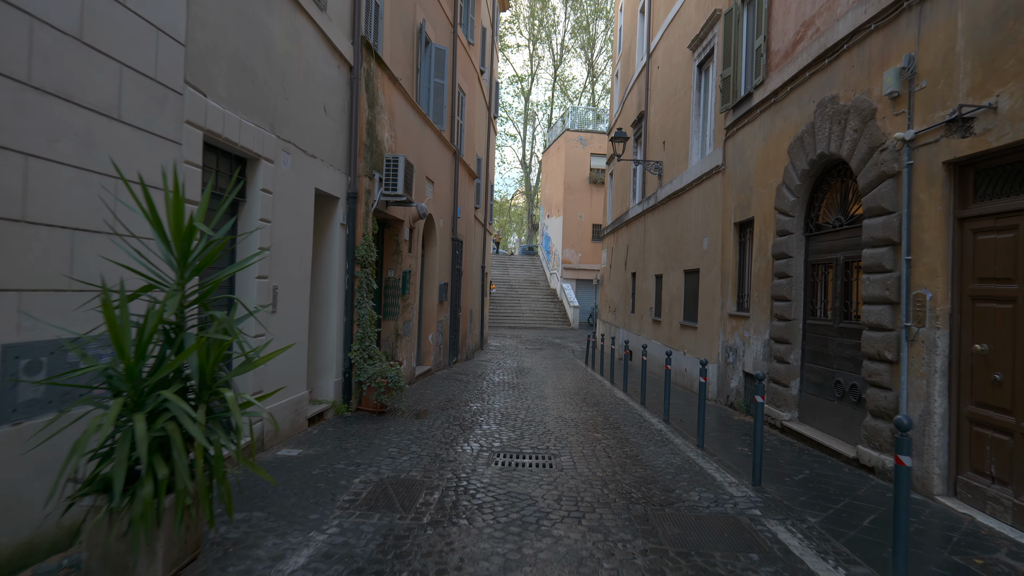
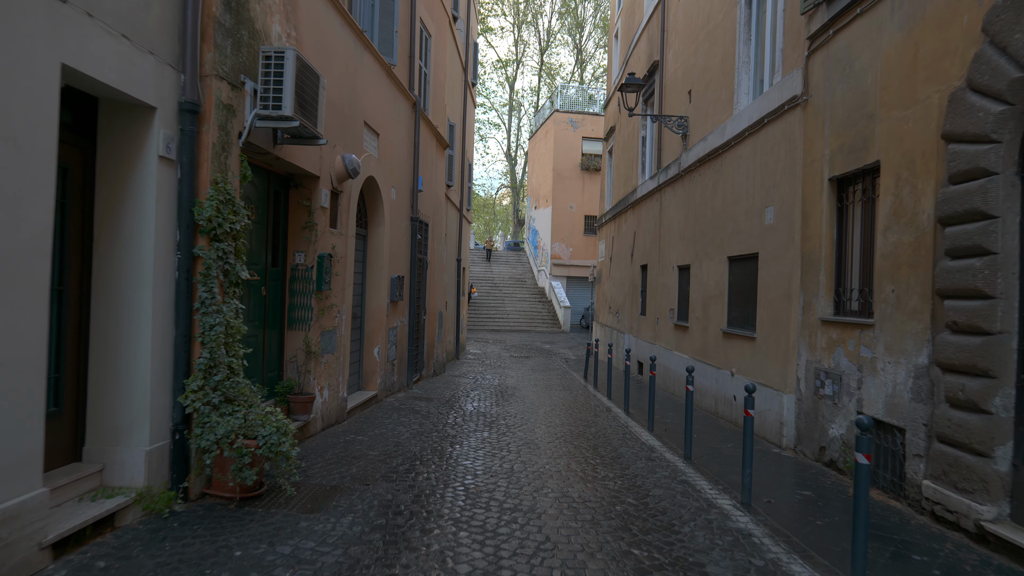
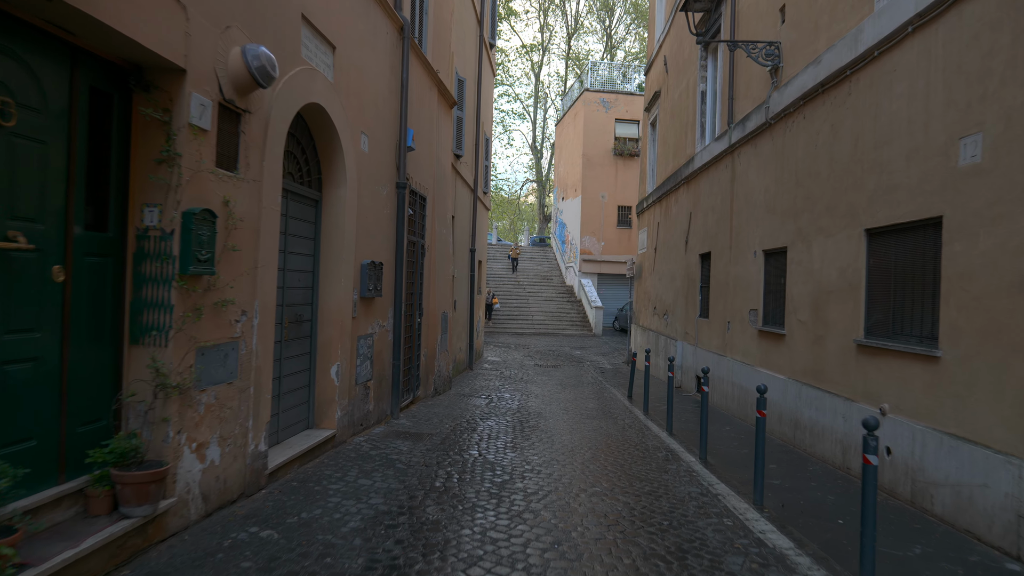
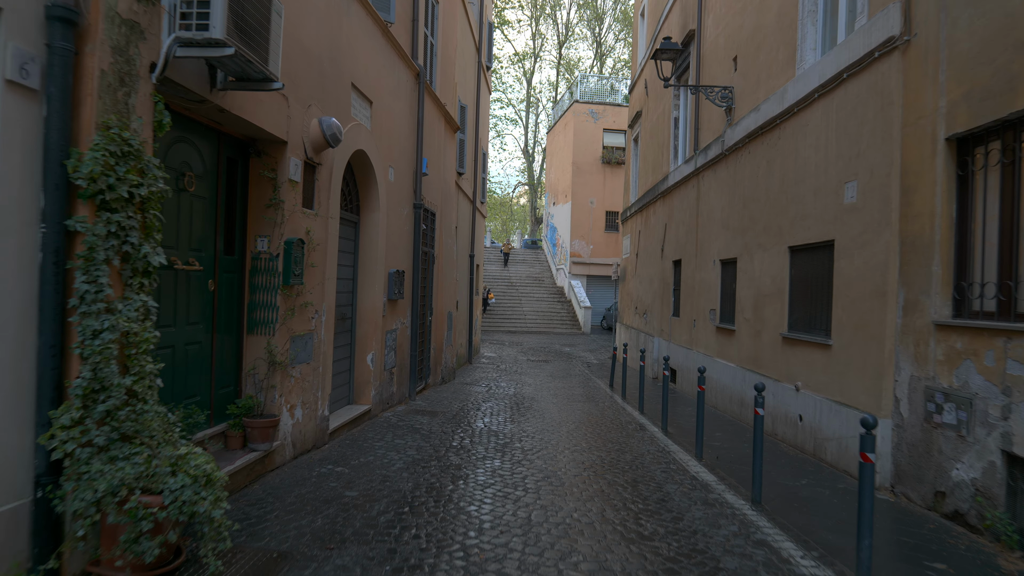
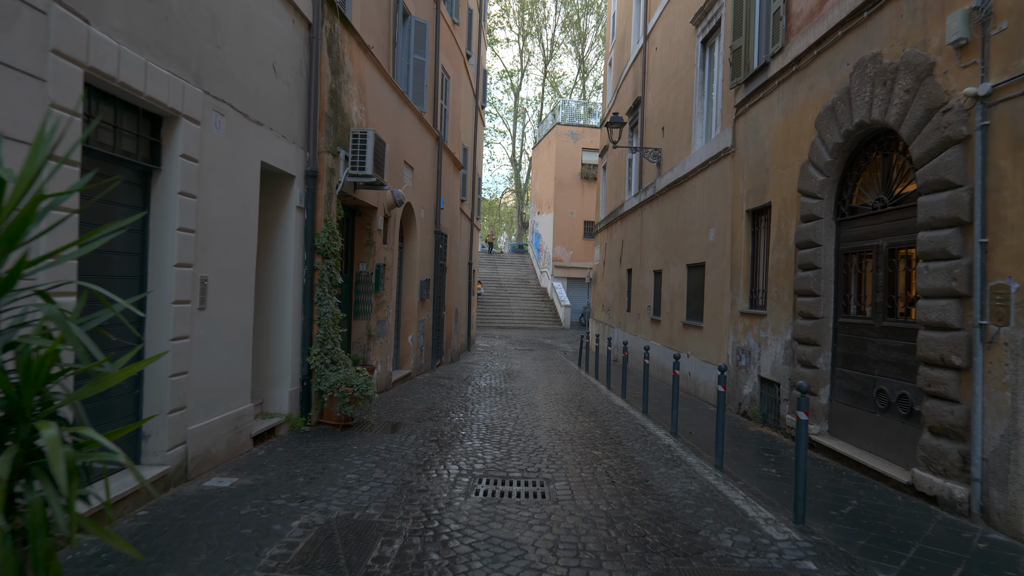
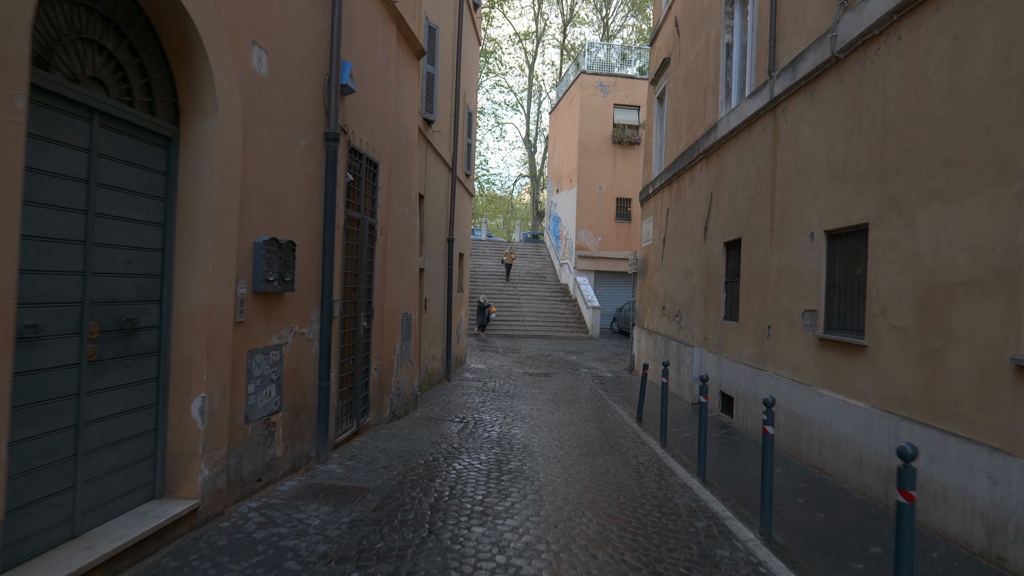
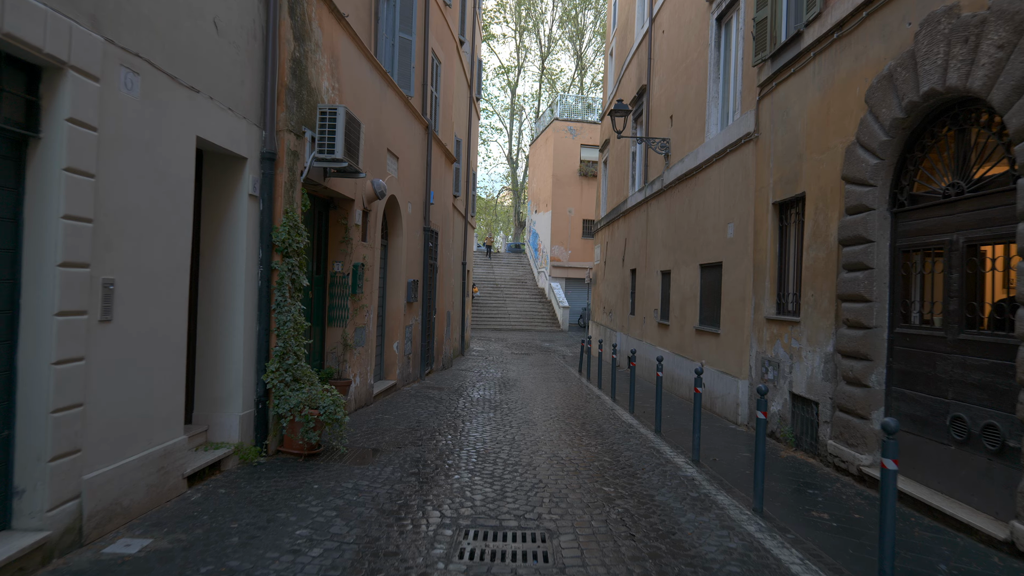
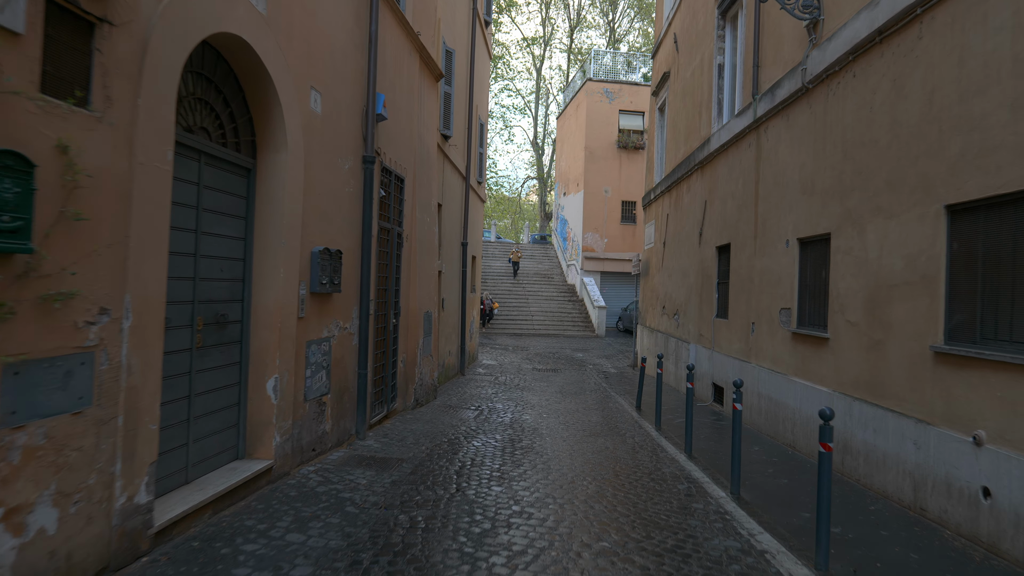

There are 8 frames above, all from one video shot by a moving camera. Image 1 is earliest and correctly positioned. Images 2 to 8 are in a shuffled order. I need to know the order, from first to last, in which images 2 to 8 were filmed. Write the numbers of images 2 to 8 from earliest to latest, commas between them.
5, 7, 2, 4, 3, 8, 6
